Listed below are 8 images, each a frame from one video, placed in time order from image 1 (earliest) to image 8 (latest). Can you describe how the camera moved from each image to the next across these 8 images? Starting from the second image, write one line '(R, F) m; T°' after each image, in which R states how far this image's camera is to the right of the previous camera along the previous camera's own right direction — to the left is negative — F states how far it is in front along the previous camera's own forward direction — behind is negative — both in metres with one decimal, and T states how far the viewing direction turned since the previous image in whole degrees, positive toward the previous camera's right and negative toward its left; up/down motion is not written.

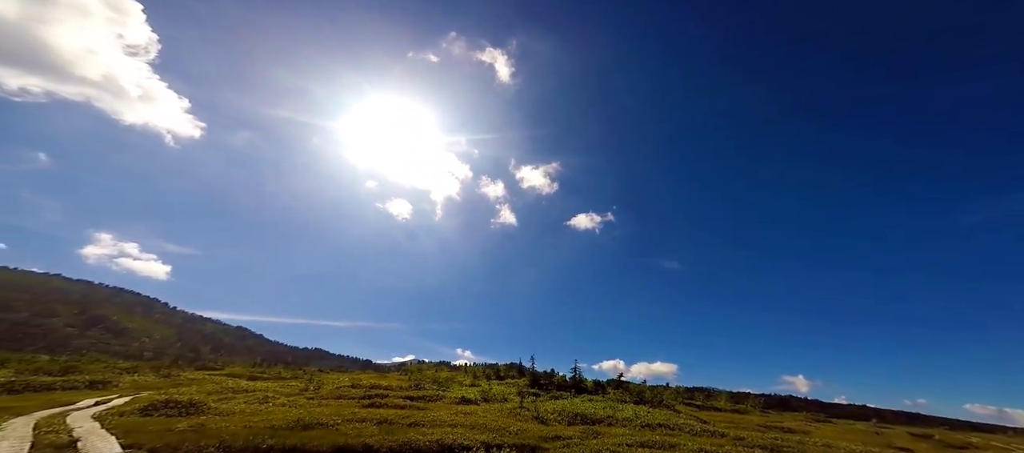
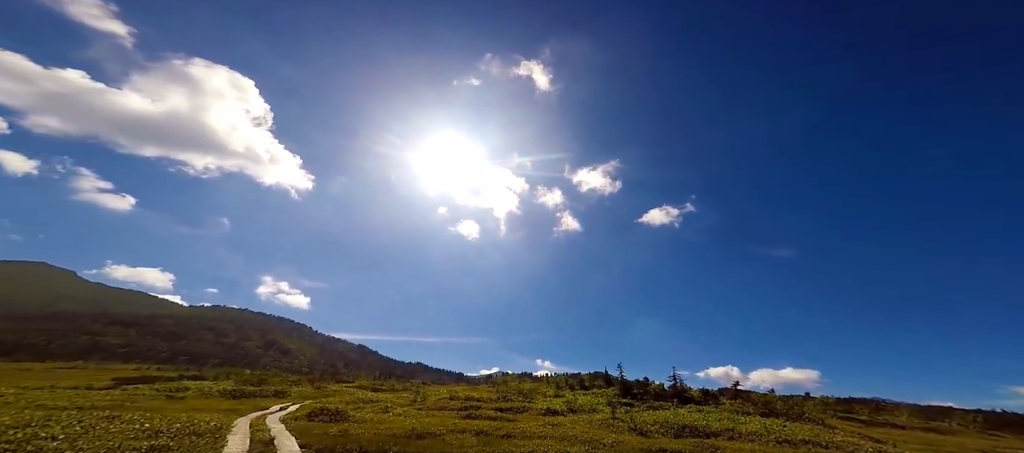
(-0.5, -1.9) m; -12°
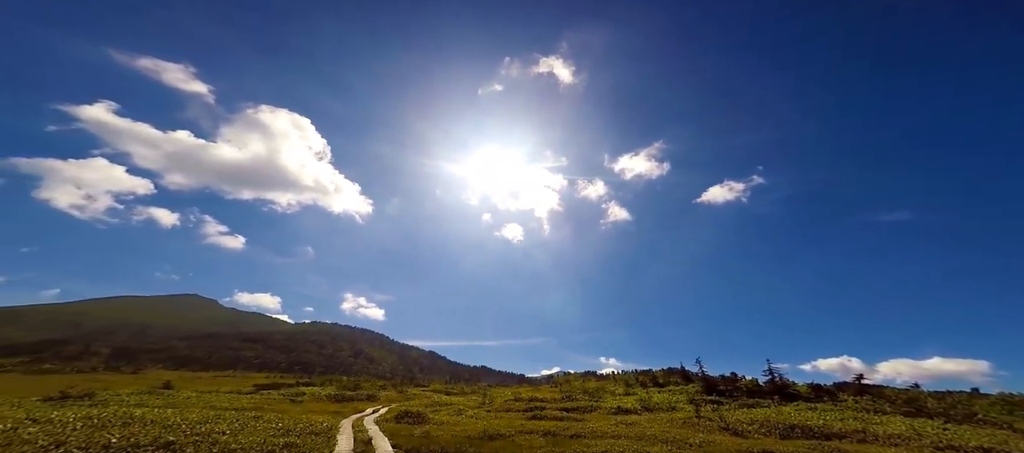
(-1.3, -0.3) m; -8°
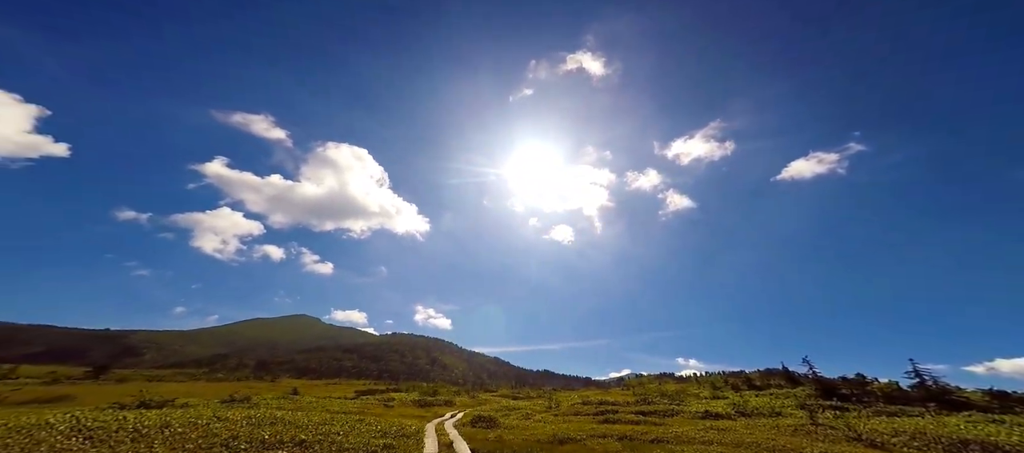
(-1.3, +0.5) m; -9°
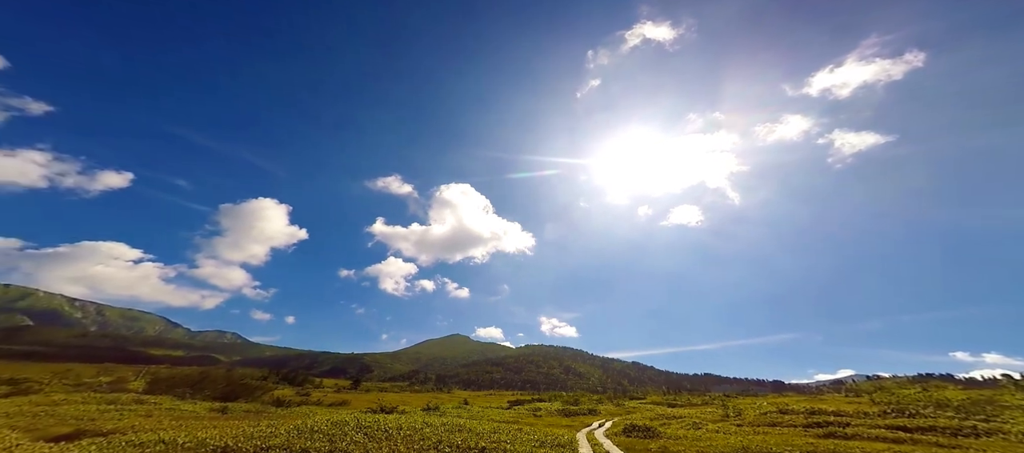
(+0.8, -3.8) m; -18°
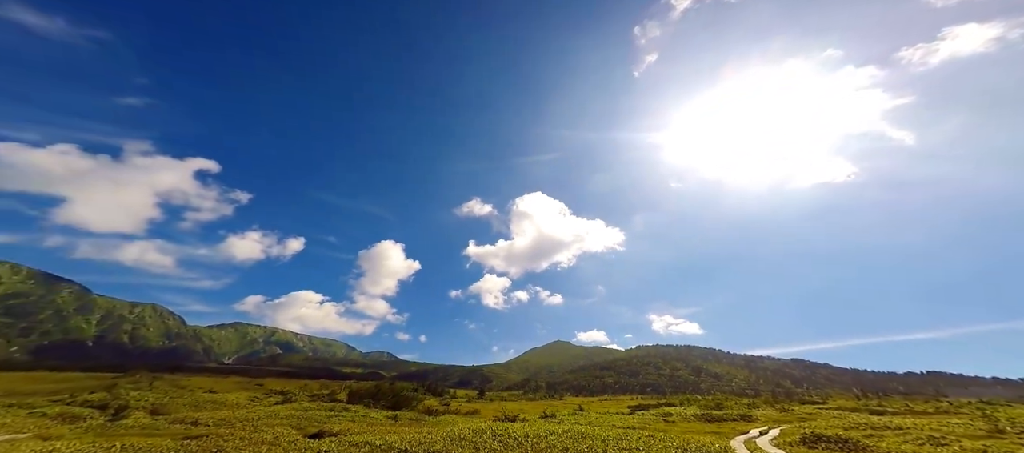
(-2.9, -1.9) m; -14°
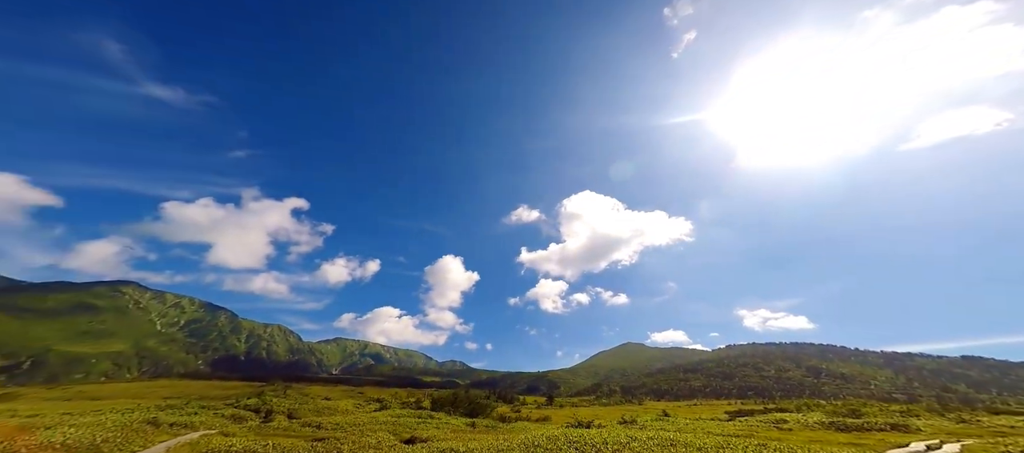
(-2.0, +0.8) m; -9°
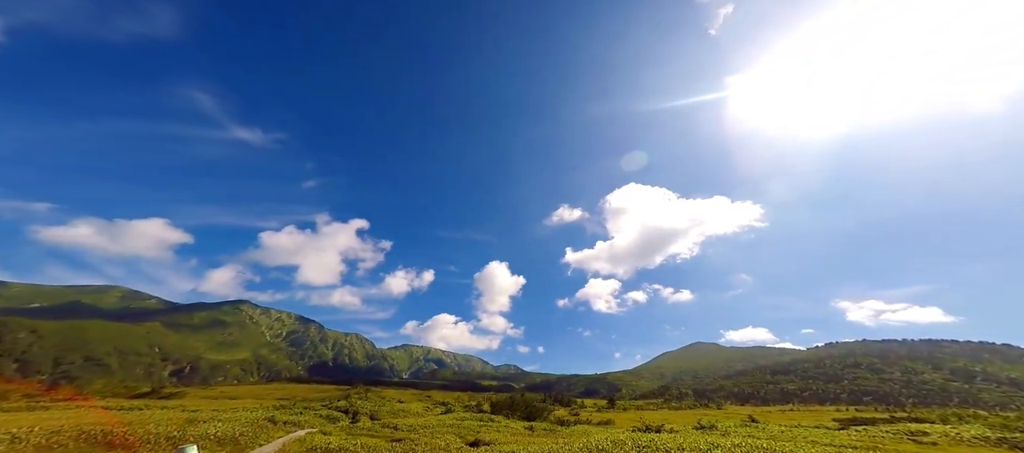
(-1.7, +1.2) m; -8°
